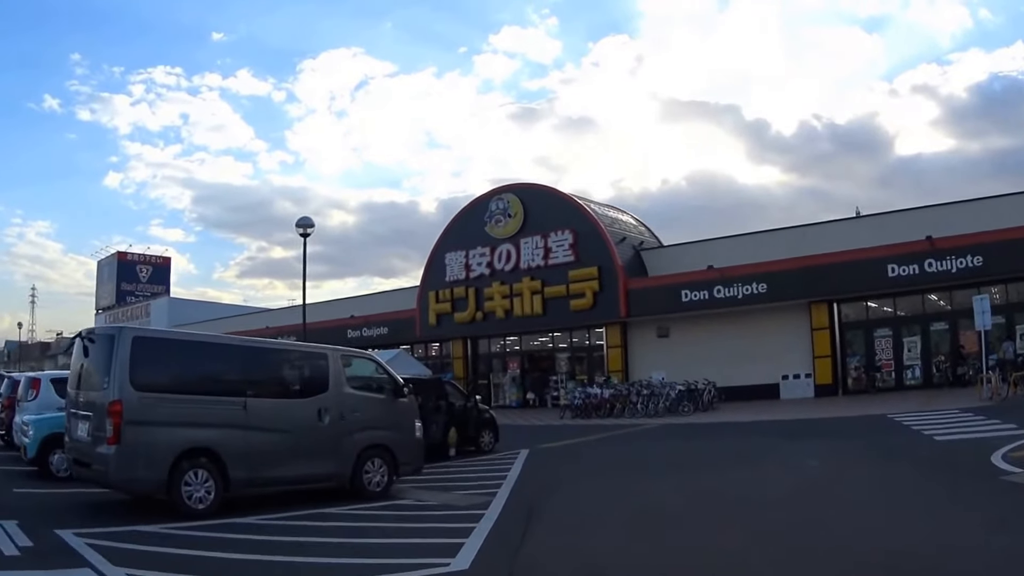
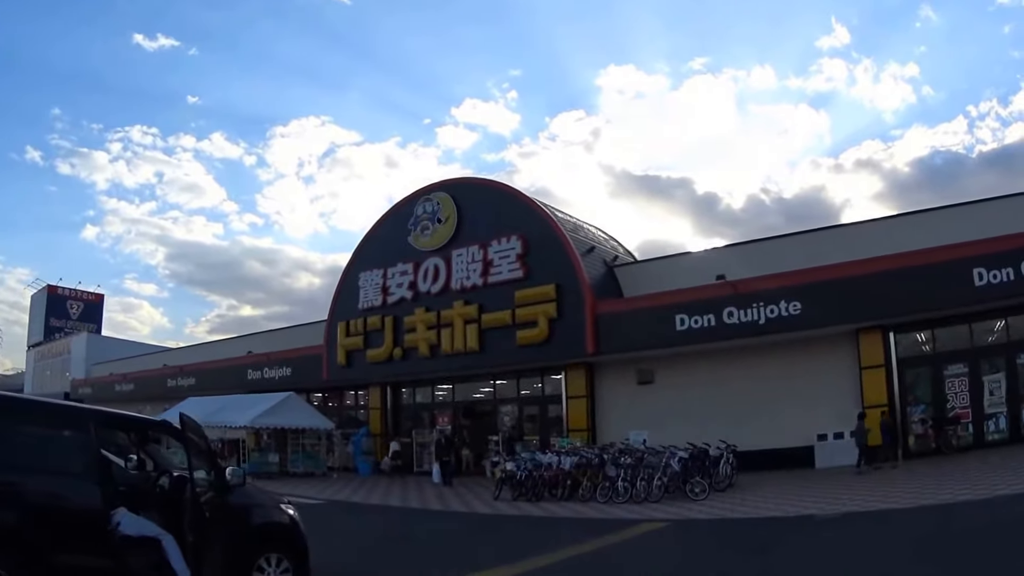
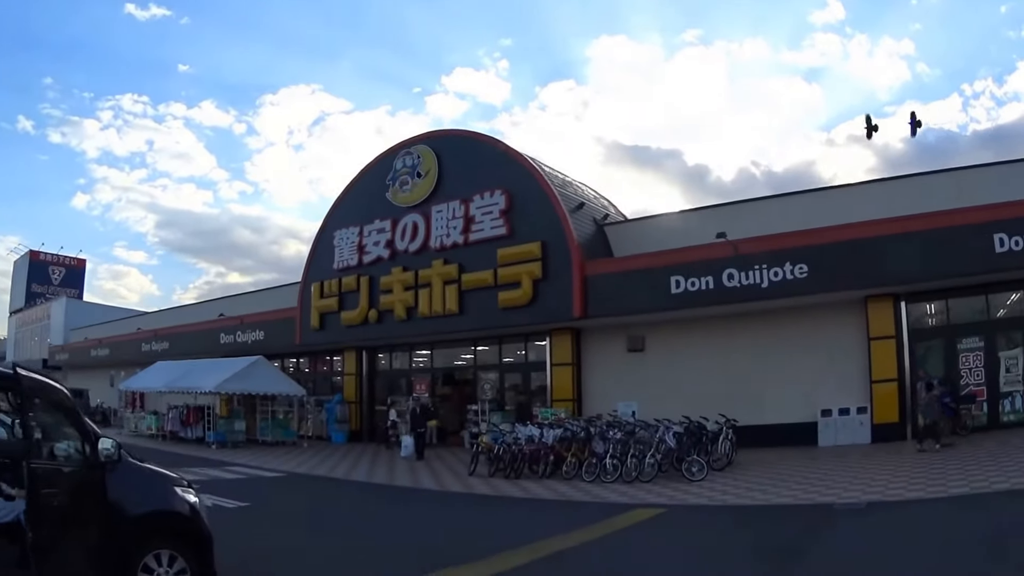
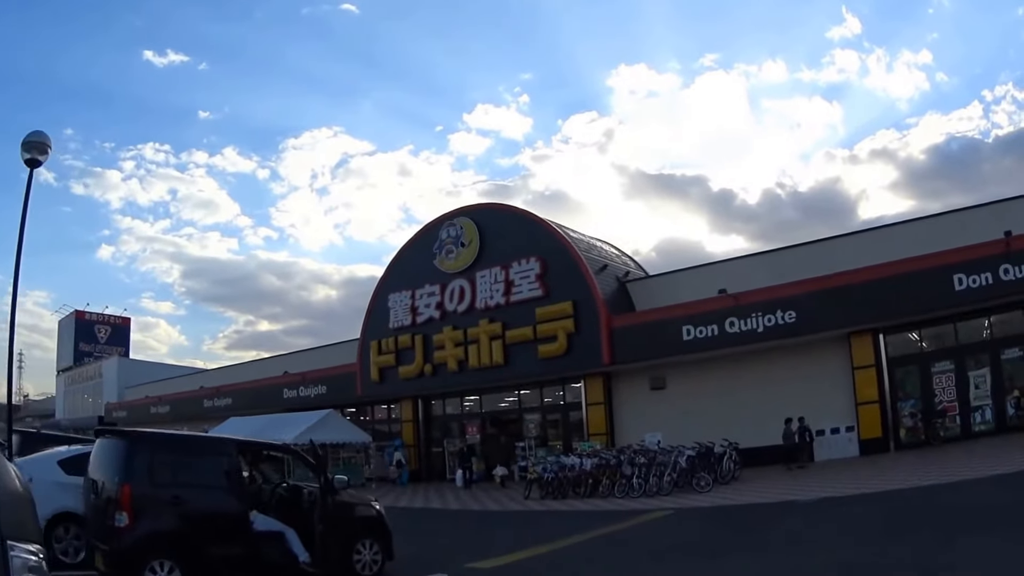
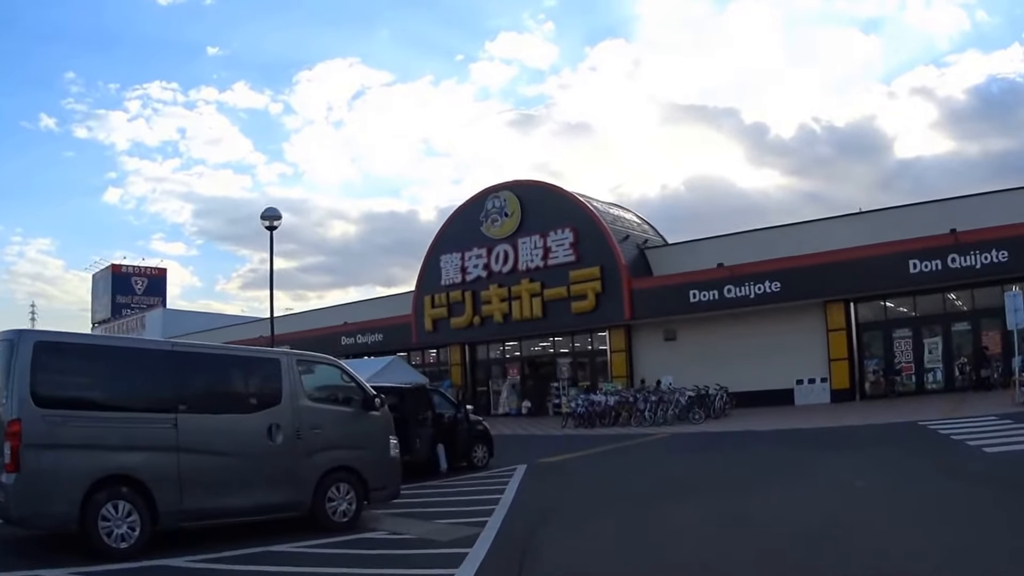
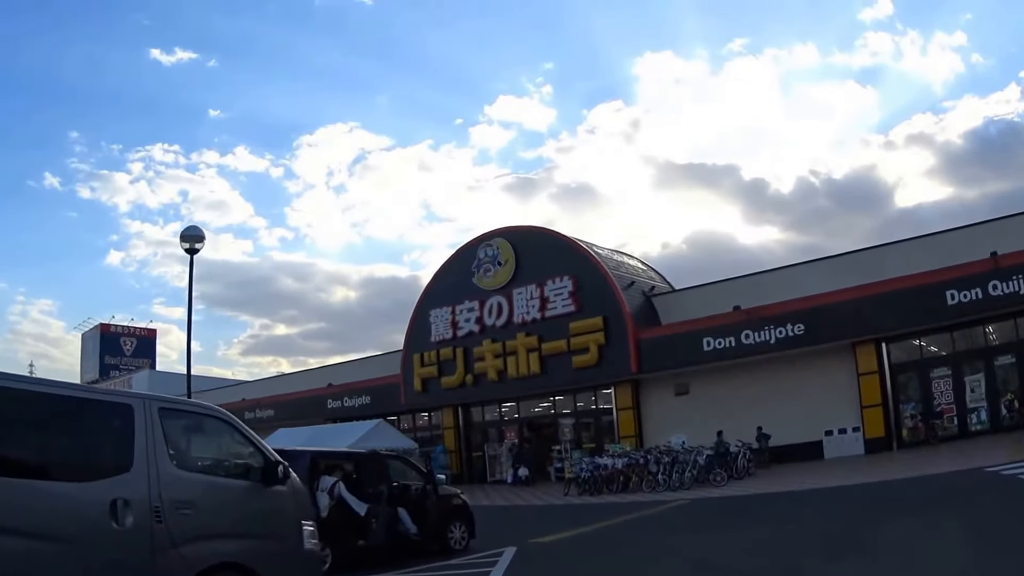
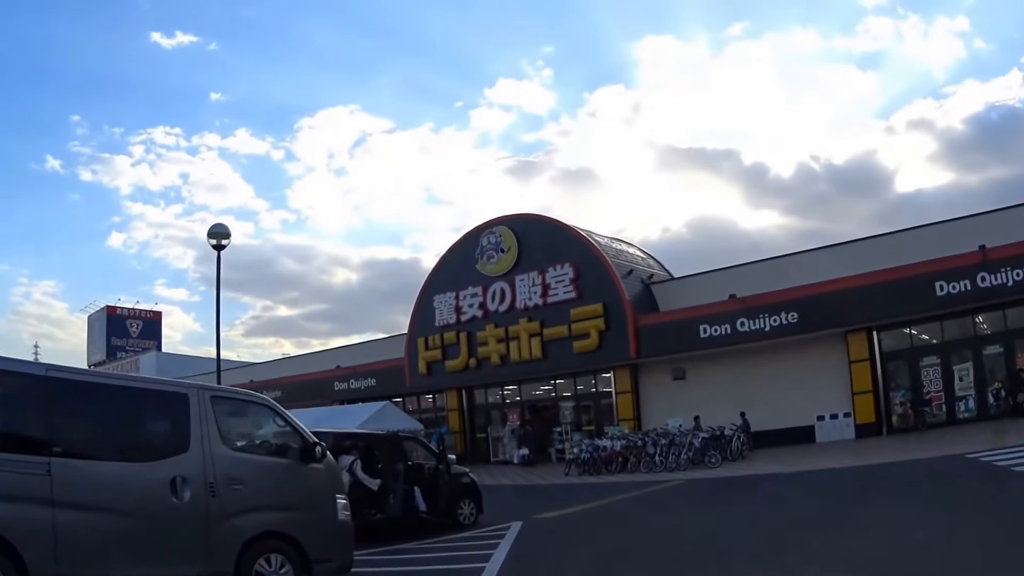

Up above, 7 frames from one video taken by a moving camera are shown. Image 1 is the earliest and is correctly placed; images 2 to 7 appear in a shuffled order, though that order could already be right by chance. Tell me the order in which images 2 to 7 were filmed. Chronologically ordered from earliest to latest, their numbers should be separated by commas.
5, 7, 6, 4, 2, 3
